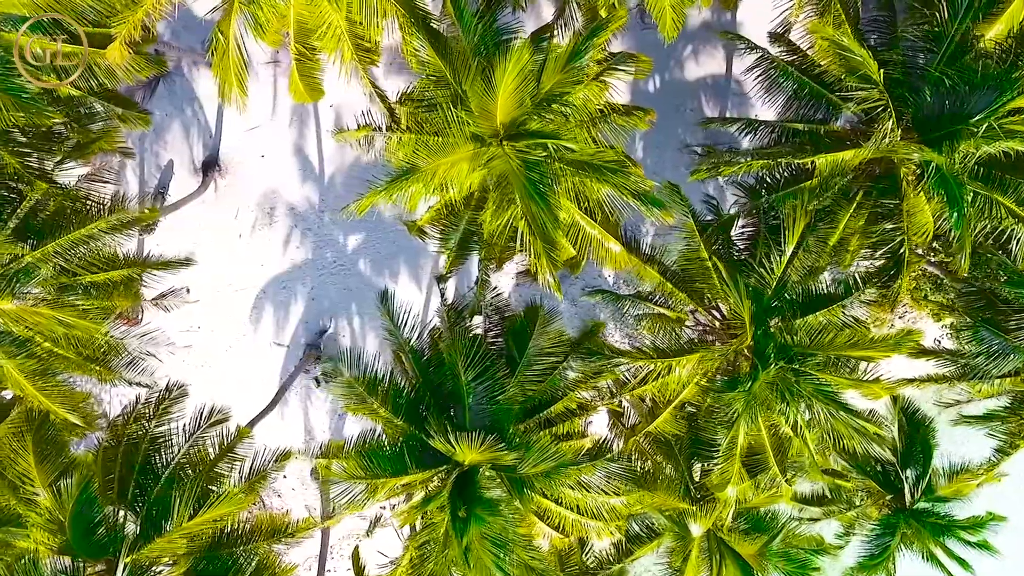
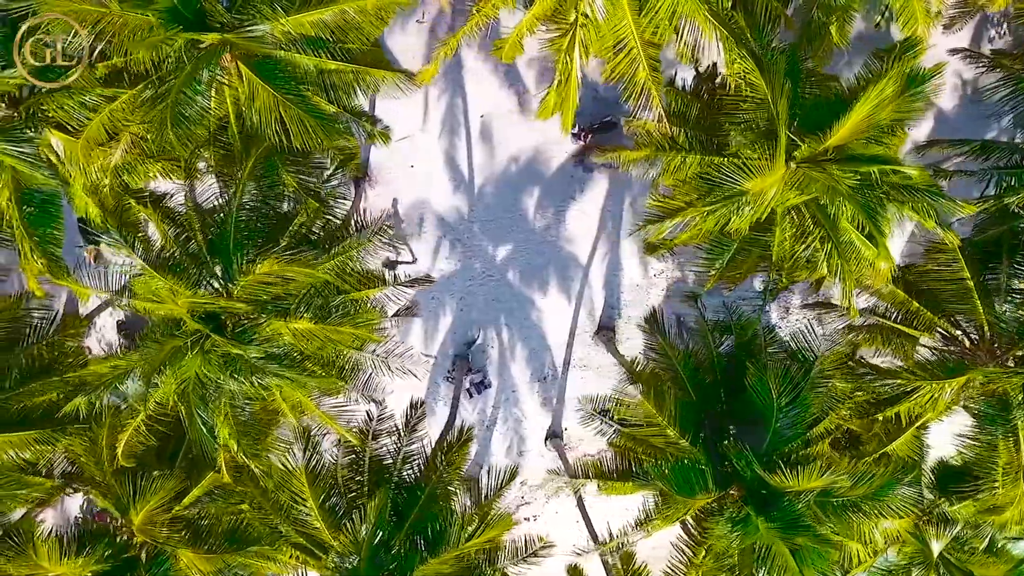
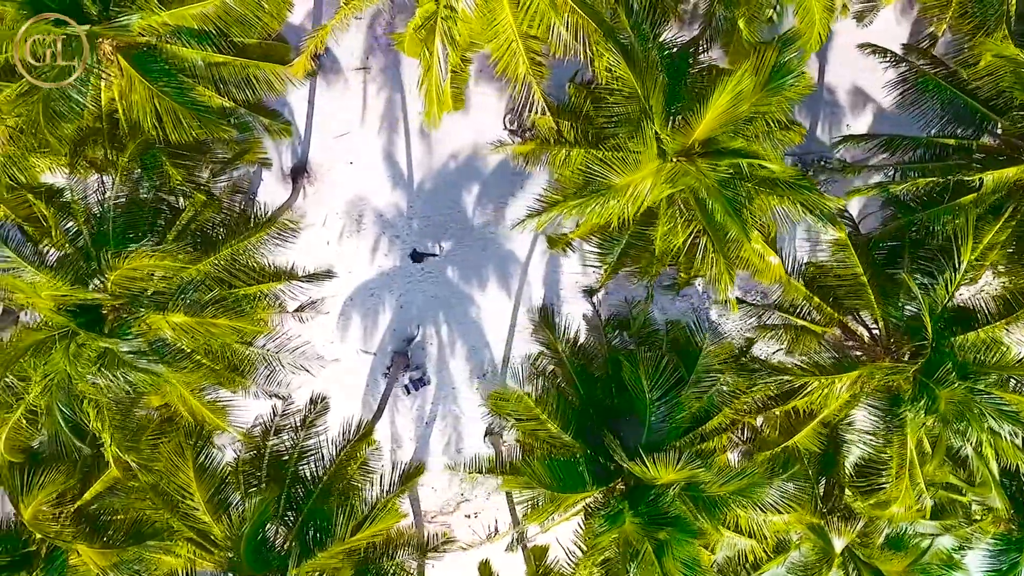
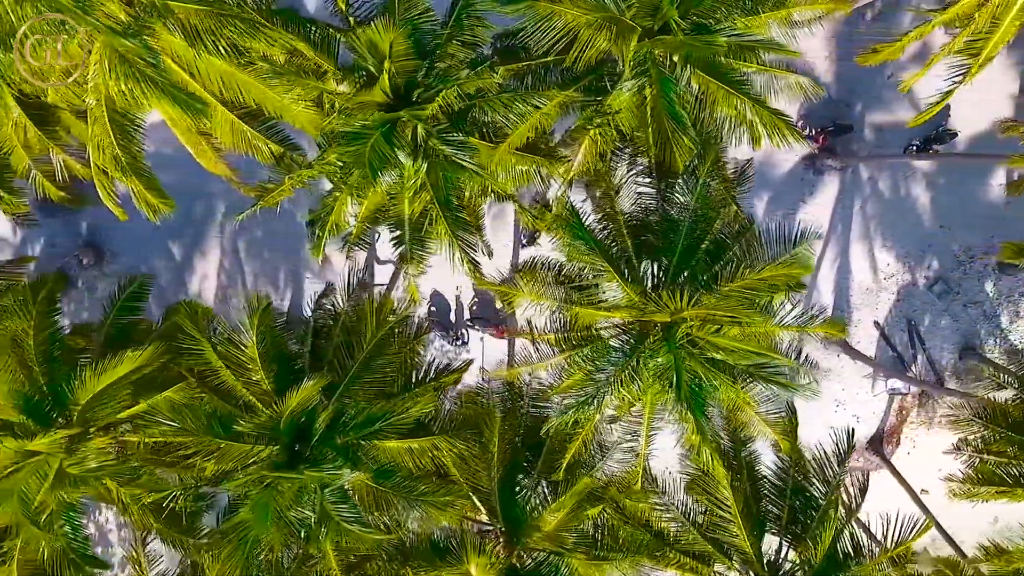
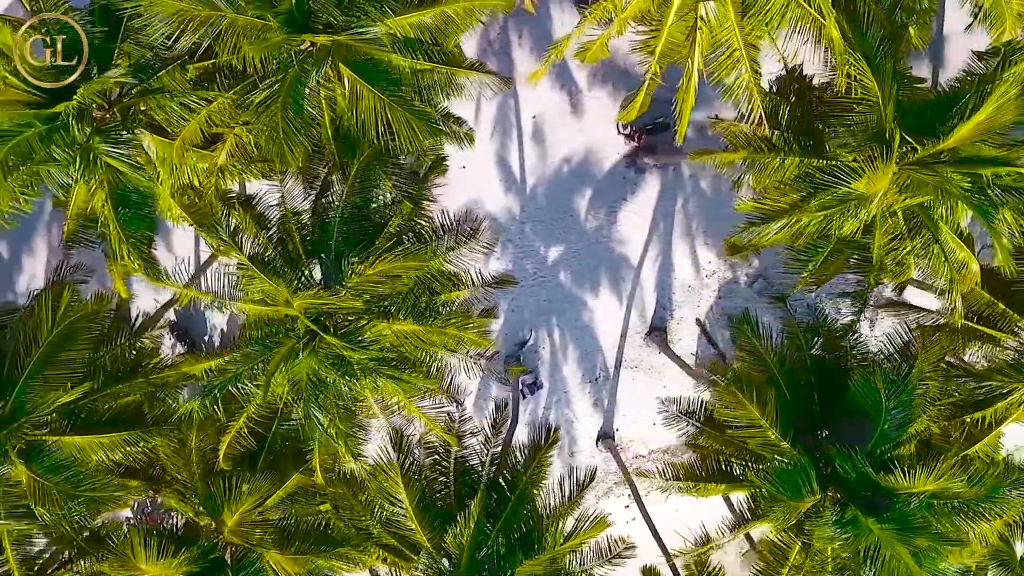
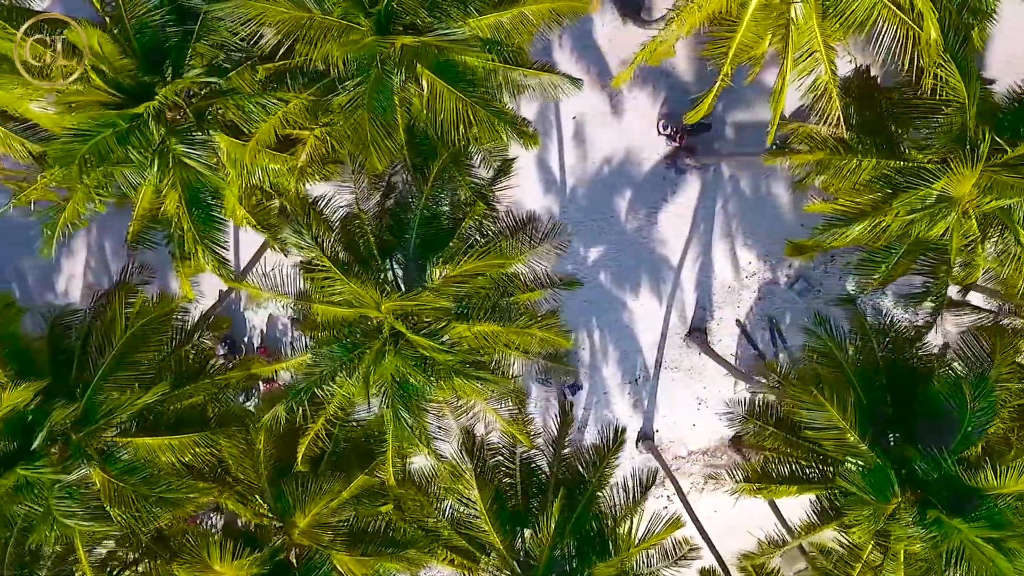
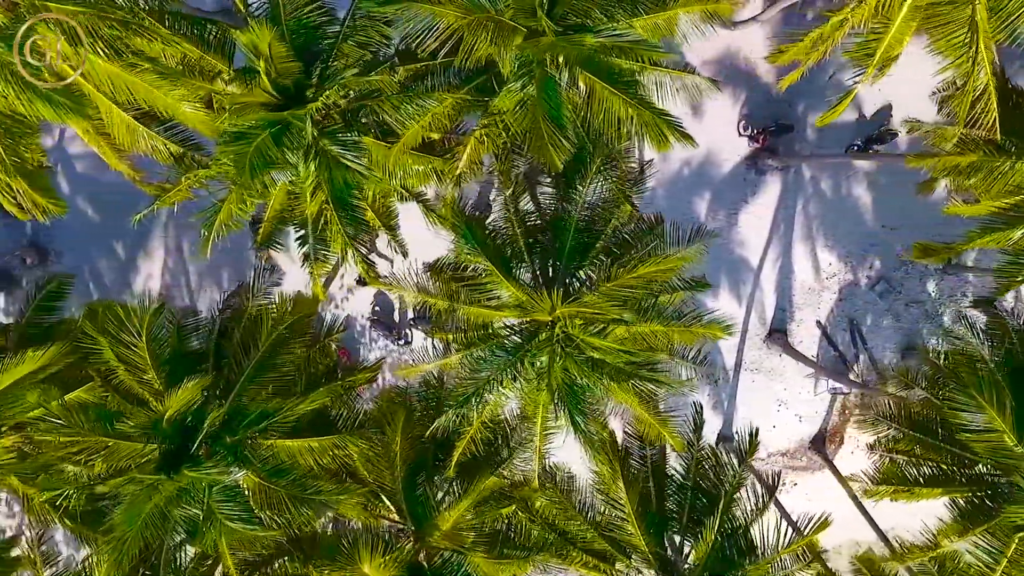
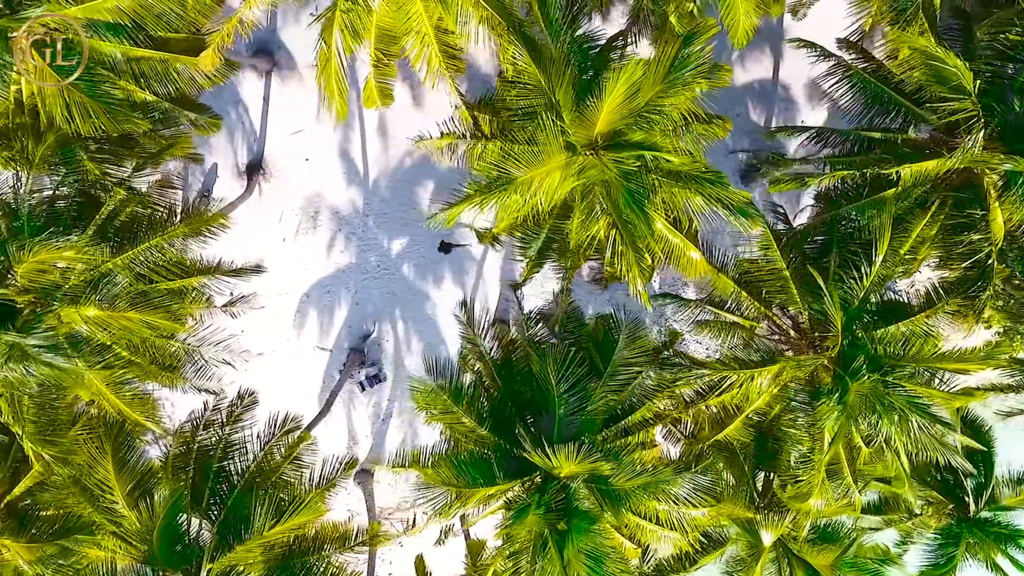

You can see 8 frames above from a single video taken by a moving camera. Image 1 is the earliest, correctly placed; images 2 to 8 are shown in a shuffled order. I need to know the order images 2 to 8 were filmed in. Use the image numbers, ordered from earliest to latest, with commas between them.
8, 3, 2, 5, 6, 7, 4
